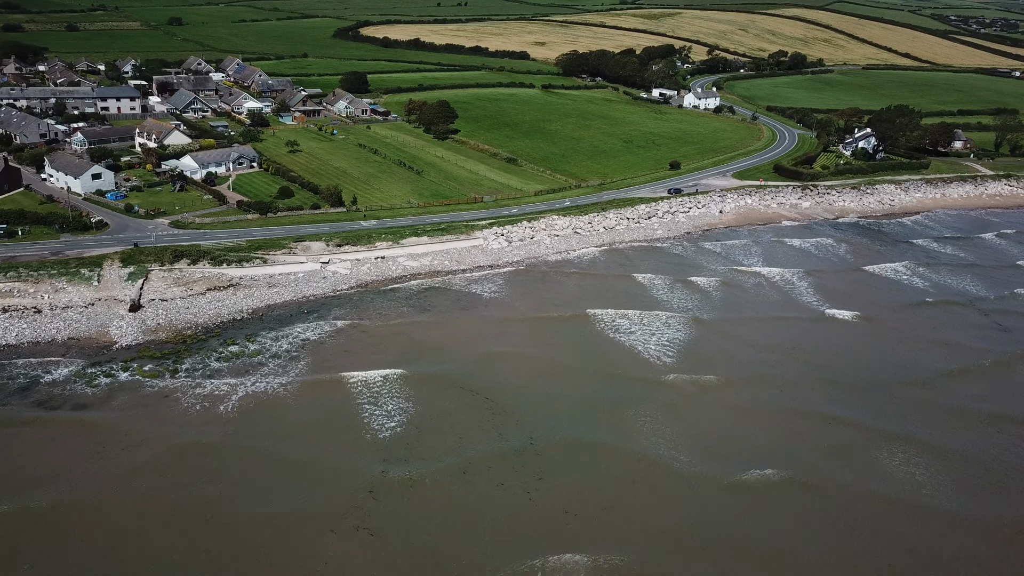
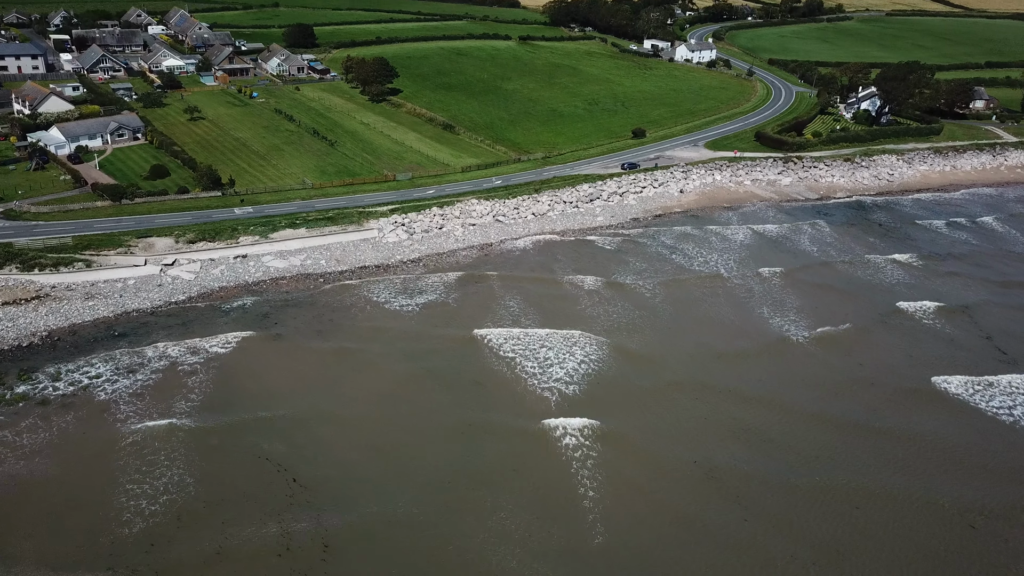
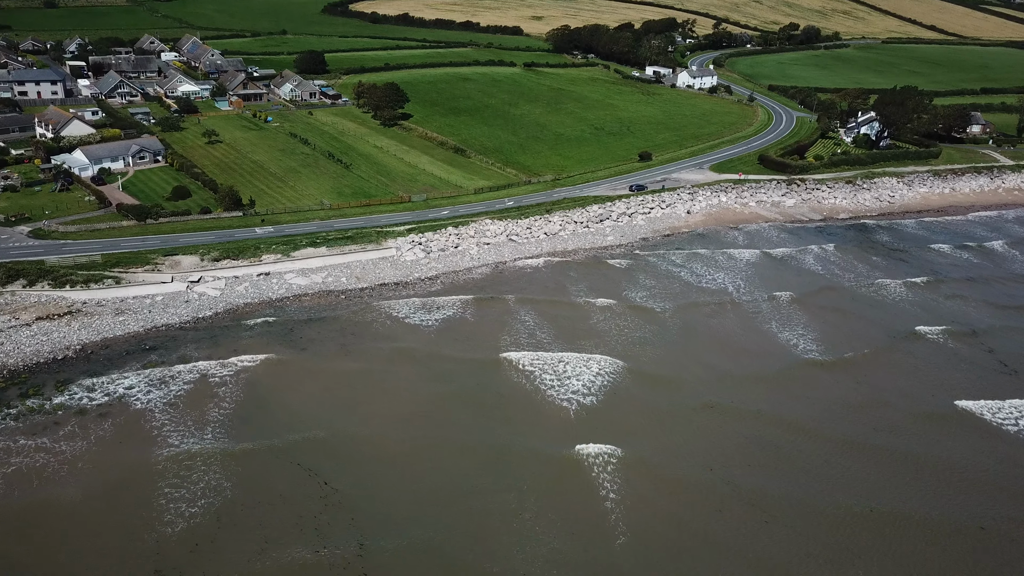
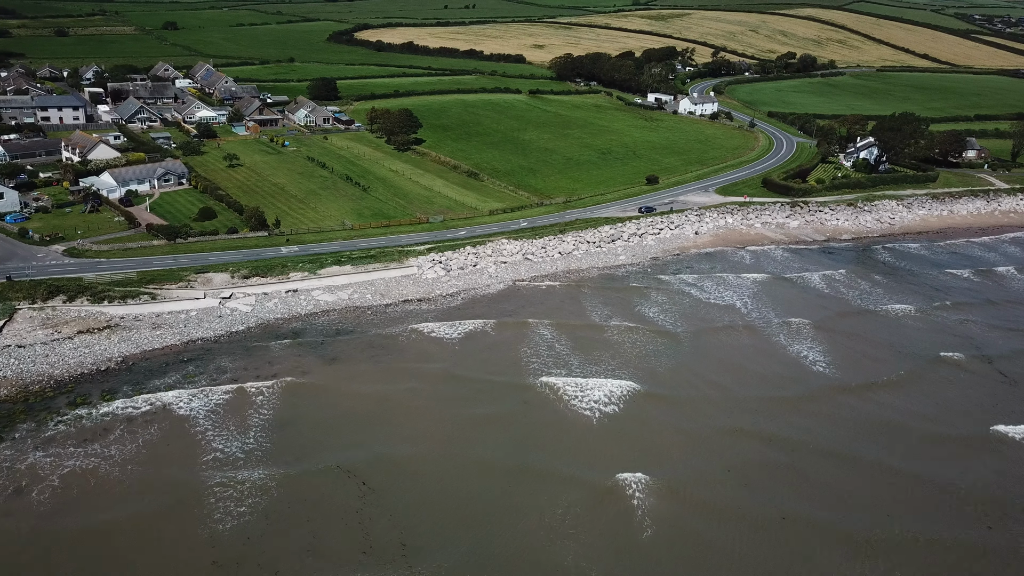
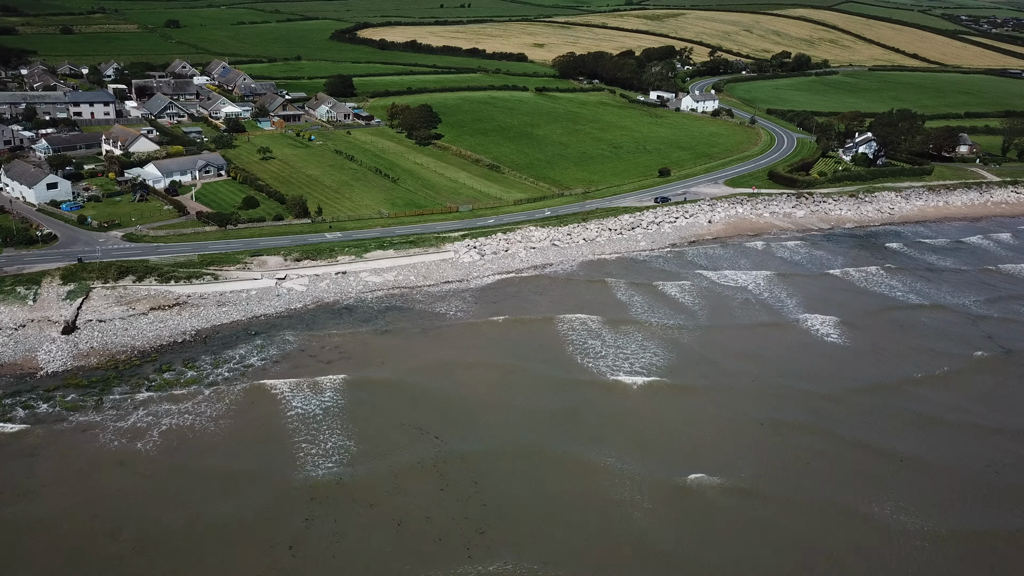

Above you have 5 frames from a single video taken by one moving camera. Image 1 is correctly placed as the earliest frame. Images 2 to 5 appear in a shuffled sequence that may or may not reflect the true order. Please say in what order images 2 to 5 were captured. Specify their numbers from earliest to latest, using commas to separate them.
5, 4, 3, 2
